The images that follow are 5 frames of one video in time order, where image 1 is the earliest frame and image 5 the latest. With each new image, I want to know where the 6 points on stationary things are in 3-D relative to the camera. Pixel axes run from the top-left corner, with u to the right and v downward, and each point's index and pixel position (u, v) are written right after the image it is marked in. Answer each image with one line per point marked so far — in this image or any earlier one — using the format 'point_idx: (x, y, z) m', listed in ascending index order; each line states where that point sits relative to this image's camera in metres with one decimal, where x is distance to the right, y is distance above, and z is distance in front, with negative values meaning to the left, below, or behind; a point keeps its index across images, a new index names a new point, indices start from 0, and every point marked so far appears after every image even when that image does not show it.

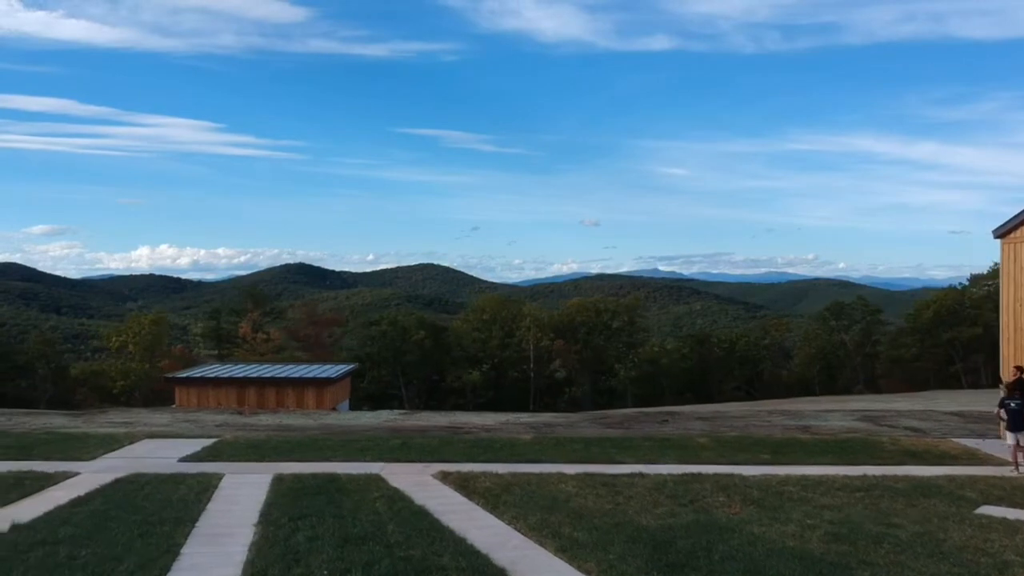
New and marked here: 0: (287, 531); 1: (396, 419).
0: (-2.5, -2.8, +10.1) m
1: (-2.5, -2.8, +19.3) m
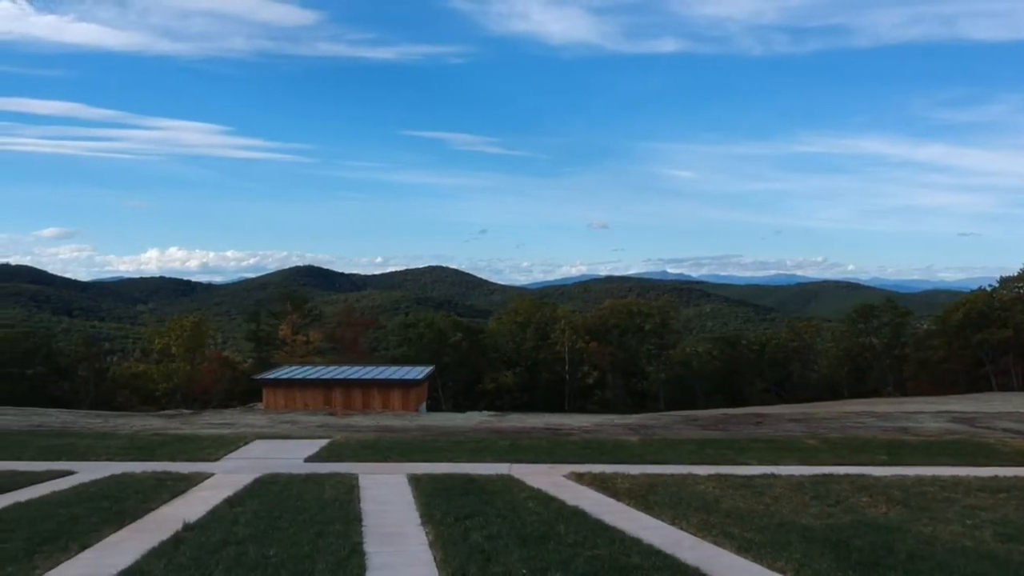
0: (-0.6, -2.8, +10.2) m
1: (-0.4, -2.9, +19.3) m
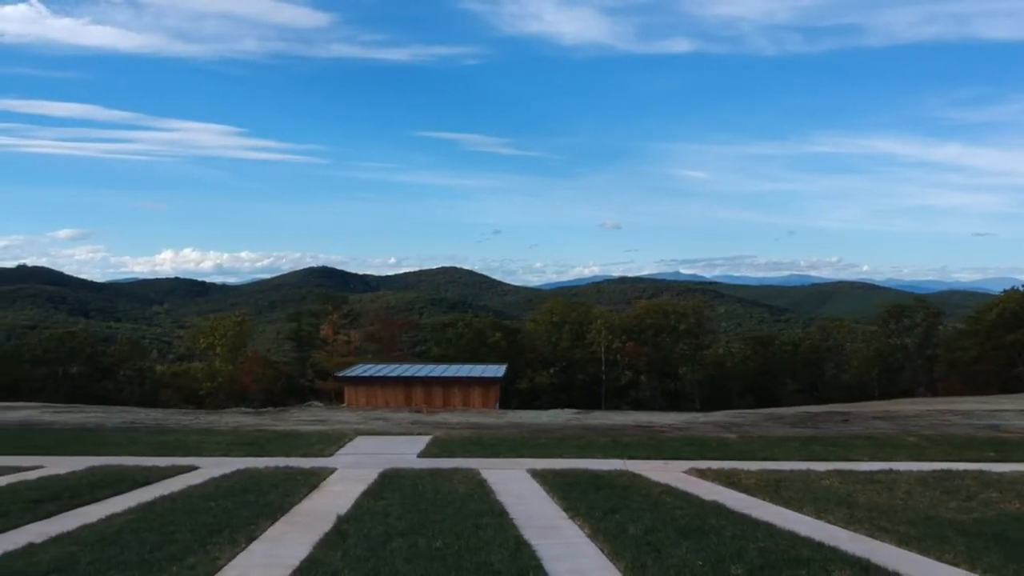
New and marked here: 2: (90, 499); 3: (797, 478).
0: (+1.2, -2.7, +10.3) m
1: (+1.5, -2.8, +19.4) m
2: (-5.5, -2.7, +11.6) m
3: (+4.1, -2.7, +12.8) m
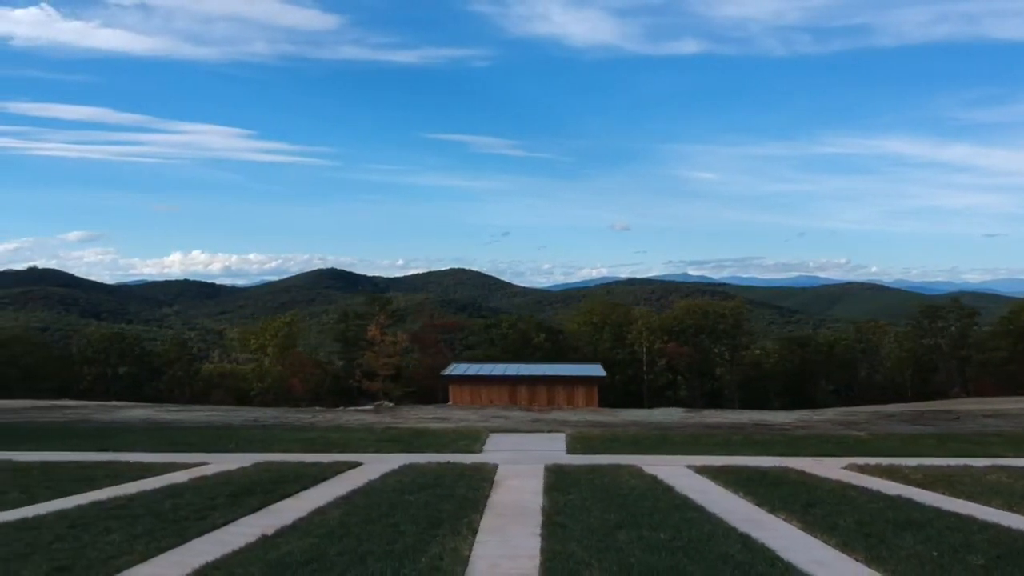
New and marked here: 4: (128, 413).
0: (+3.6, -2.7, +10.5) m
1: (+4.0, -2.8, +19.6) m
2: (-3.0, -2.7, +11.8) m
3: (+6.5, -2.7, +13.0) m
4: (-8.6, -2.8, +20.1) m
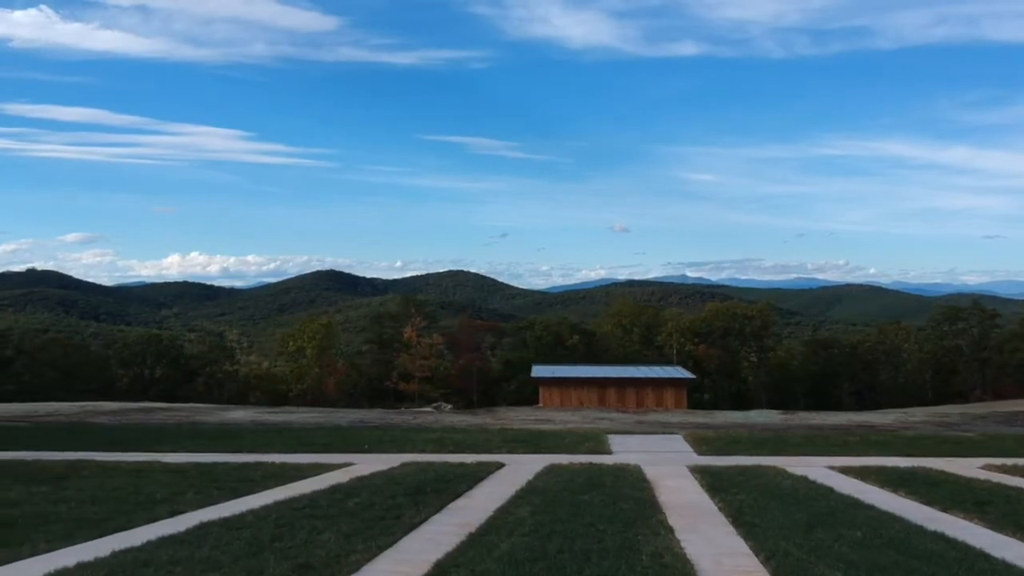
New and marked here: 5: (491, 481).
0: (+5.9, -2.7, +10.7) m
1: (+6.2, -2.9, +19.8) m
2: (-0.8, -2.8, +12.0) m
3: (+8.8, -2.8, +13.2) m
4: (-6.4, -2.9, +20.3) m
5: (-0.3, -2.8, +12.8) m
